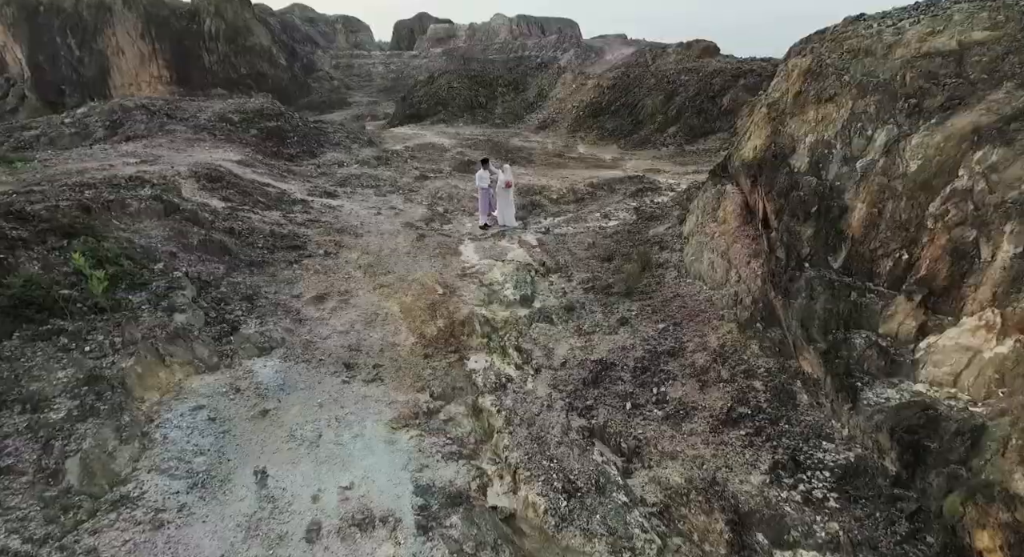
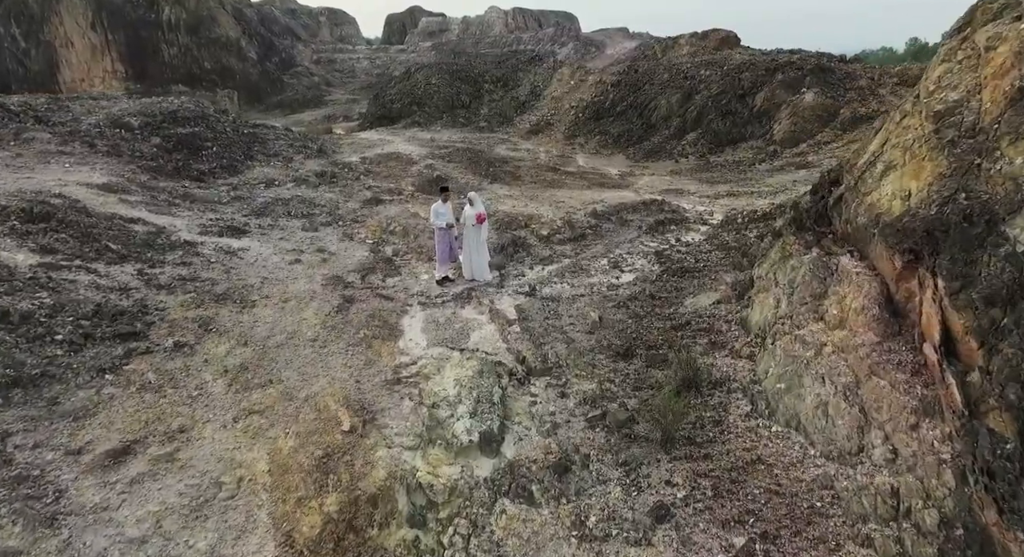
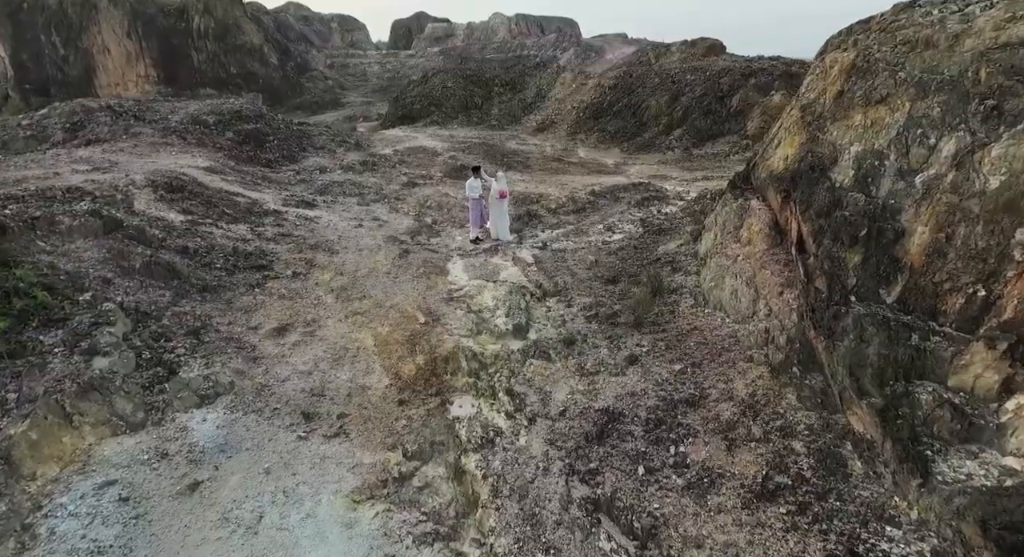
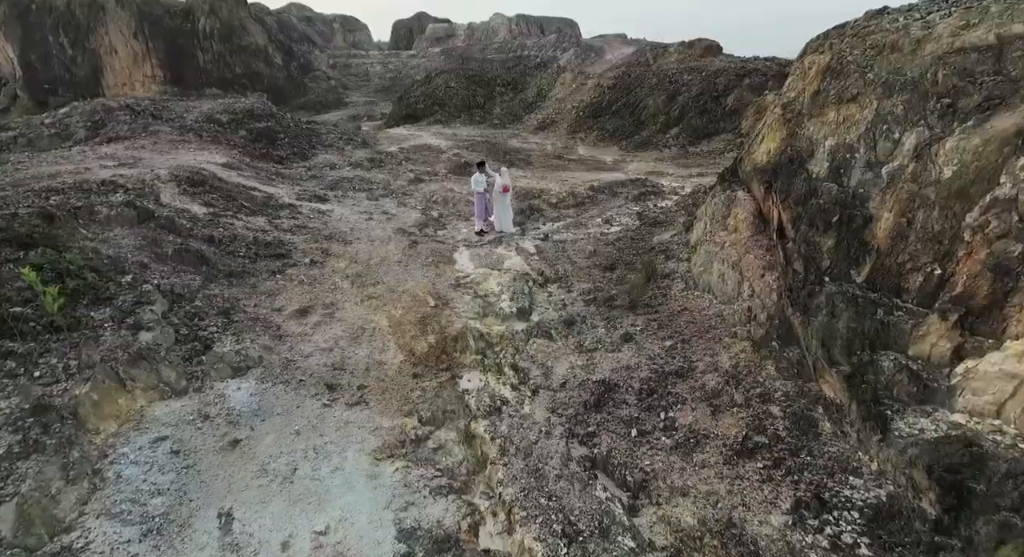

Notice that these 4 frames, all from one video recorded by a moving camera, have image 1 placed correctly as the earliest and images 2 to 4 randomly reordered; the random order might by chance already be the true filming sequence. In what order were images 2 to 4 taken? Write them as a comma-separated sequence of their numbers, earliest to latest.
4, 3, 2
